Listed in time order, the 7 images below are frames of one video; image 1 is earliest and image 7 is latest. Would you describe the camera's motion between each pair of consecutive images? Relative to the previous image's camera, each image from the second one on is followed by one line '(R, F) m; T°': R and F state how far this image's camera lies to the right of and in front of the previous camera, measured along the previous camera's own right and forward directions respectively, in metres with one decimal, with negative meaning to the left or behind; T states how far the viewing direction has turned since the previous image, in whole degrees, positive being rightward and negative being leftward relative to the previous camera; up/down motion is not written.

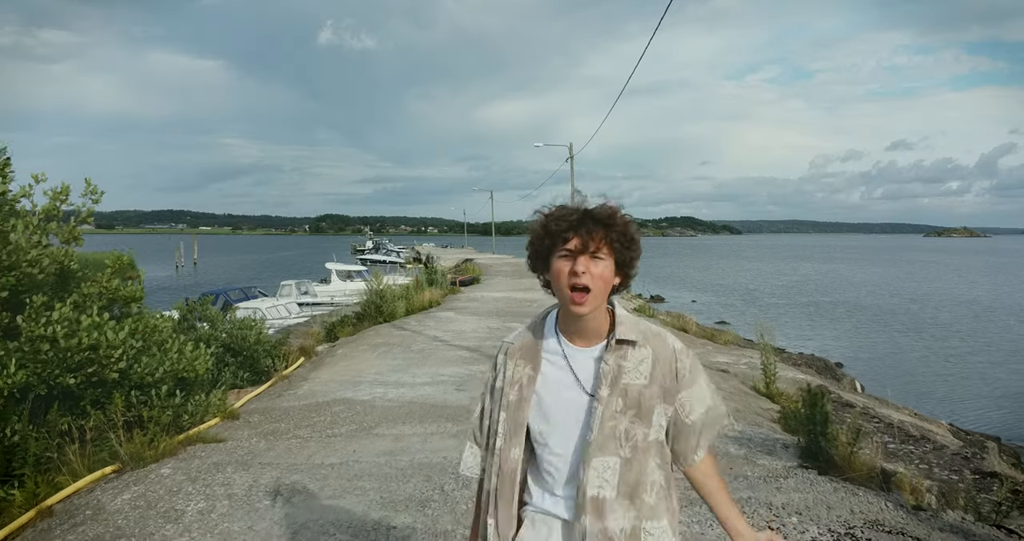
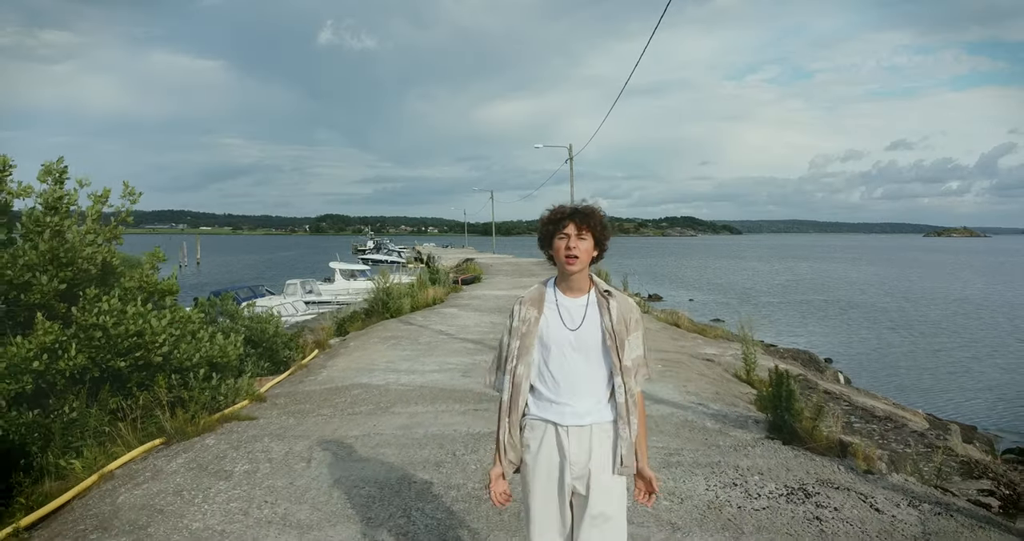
(0.0, -0.6) m; 0°
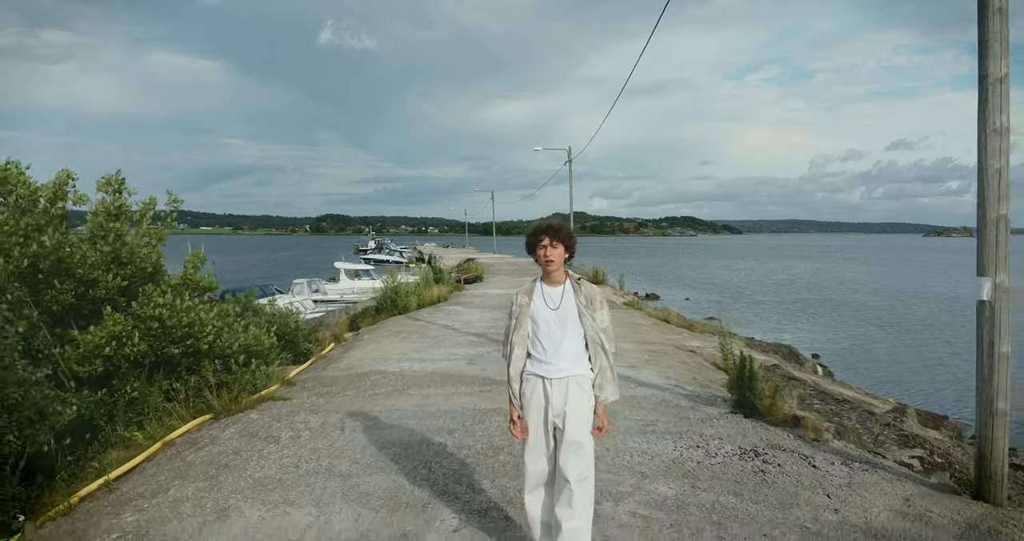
(0.0, -0.8) m; 0°
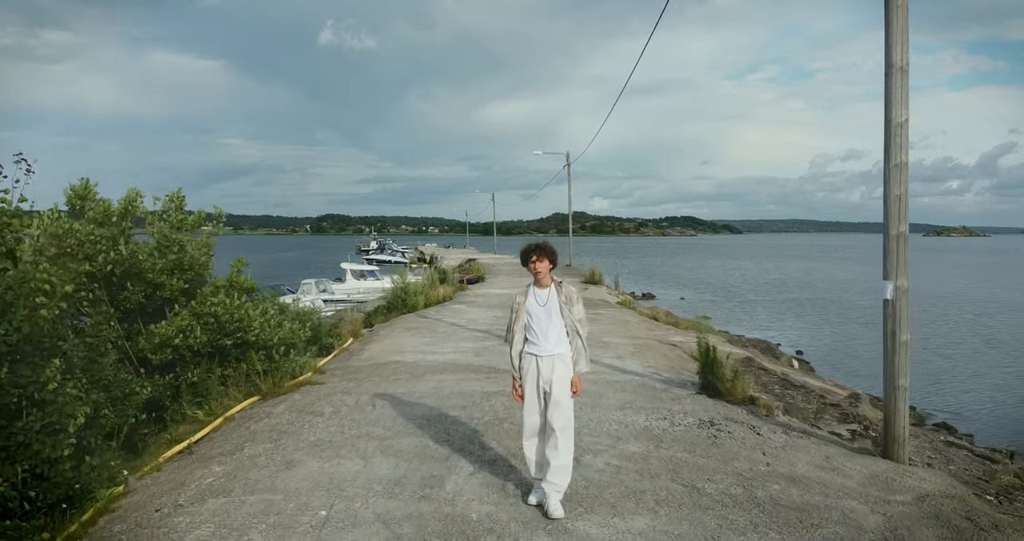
(0.0, -1.1) m; 0°
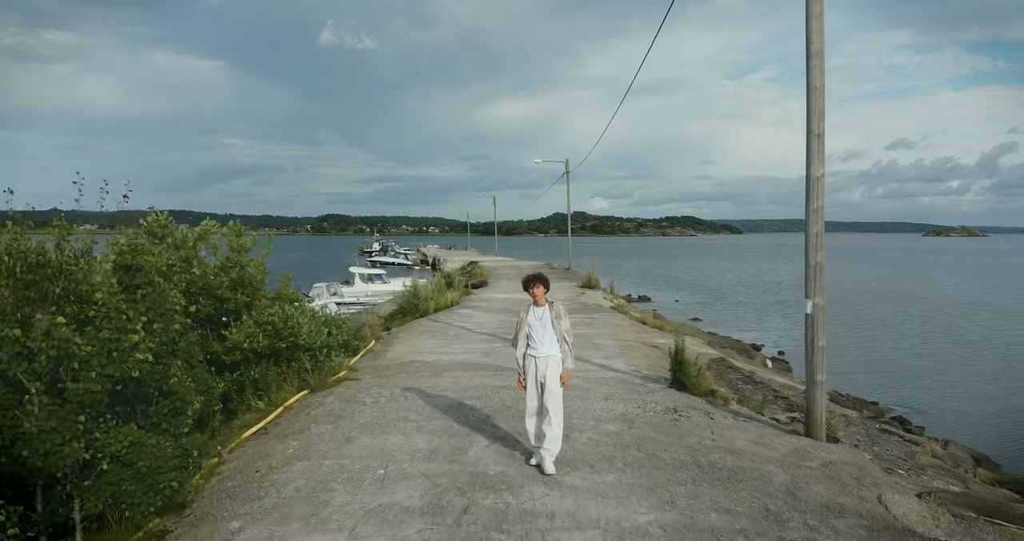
(0.0, -1.6) m; 0°
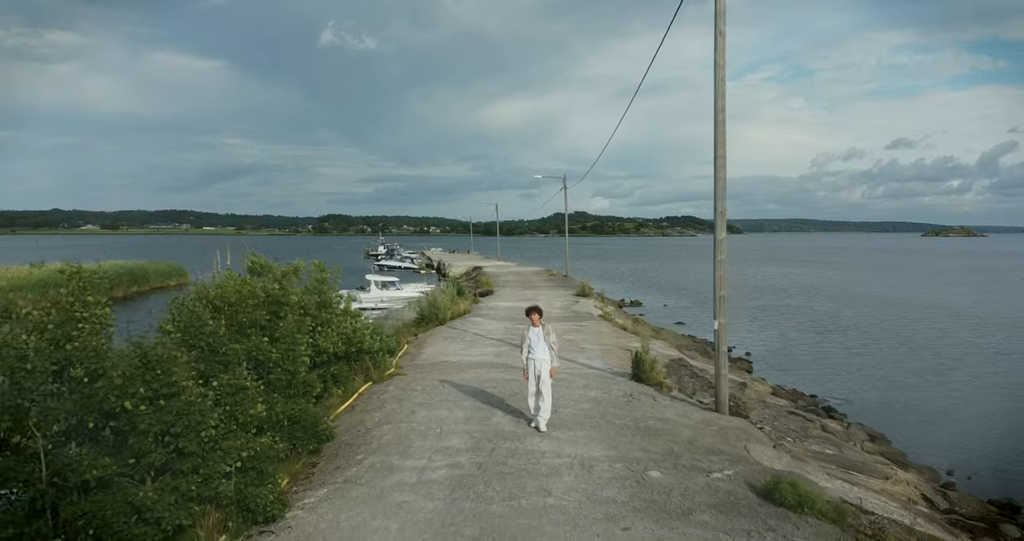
(-0.1, -3.5) m; 0°
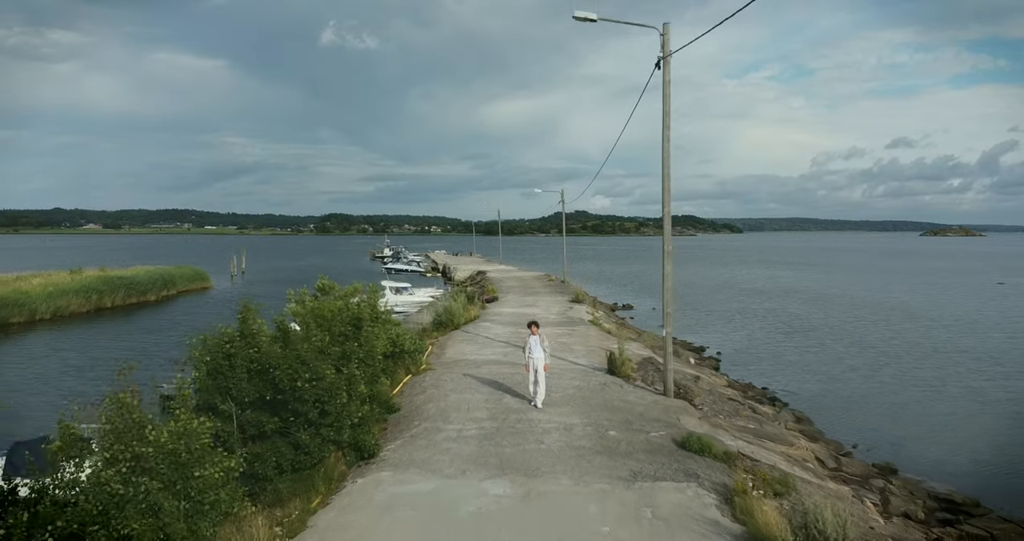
(-0.1, -4.0) m; 0°
